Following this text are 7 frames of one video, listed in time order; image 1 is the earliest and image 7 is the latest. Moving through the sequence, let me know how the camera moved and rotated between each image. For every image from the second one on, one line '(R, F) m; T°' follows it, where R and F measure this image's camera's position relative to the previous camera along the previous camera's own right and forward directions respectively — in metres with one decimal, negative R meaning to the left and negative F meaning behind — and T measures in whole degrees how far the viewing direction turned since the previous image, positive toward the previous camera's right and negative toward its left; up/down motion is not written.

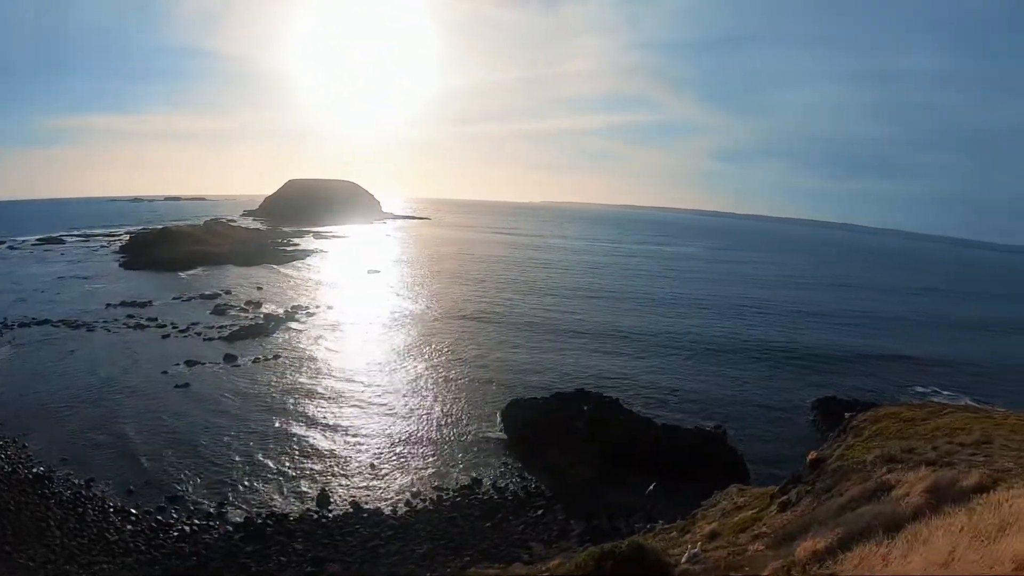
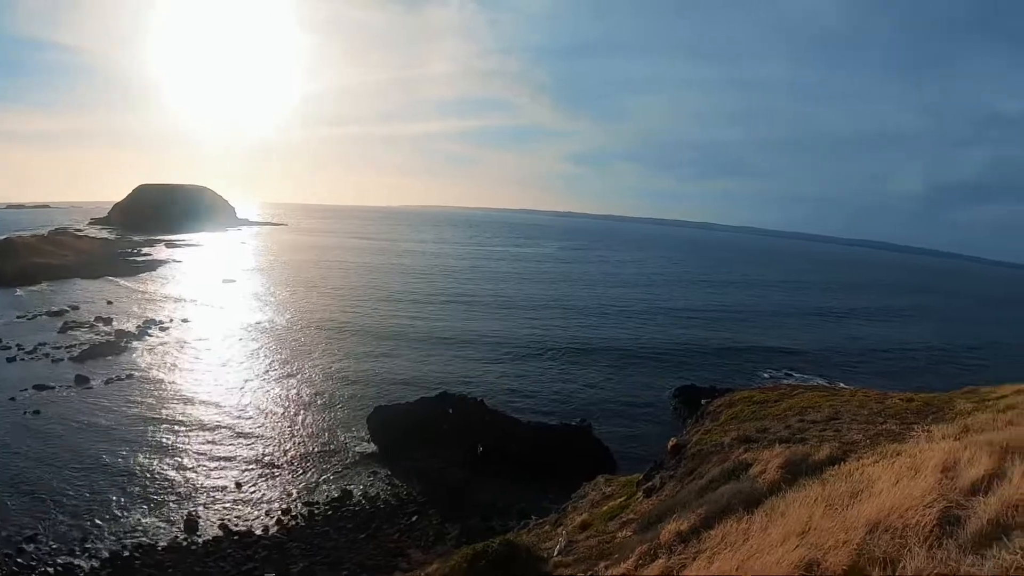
(+2.7, +0.7) m; +4°
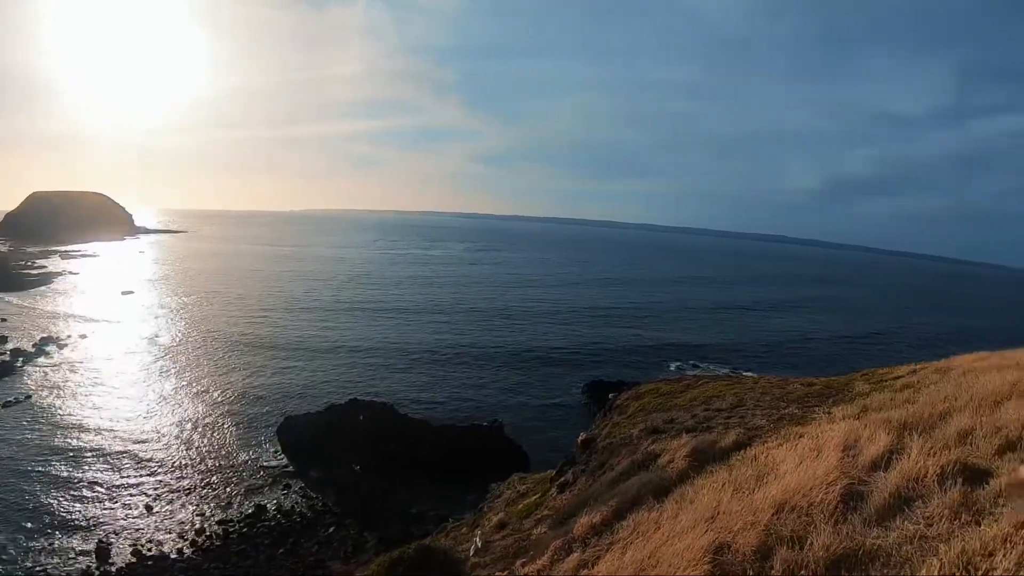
(+1.6, +0.2) m; +3°
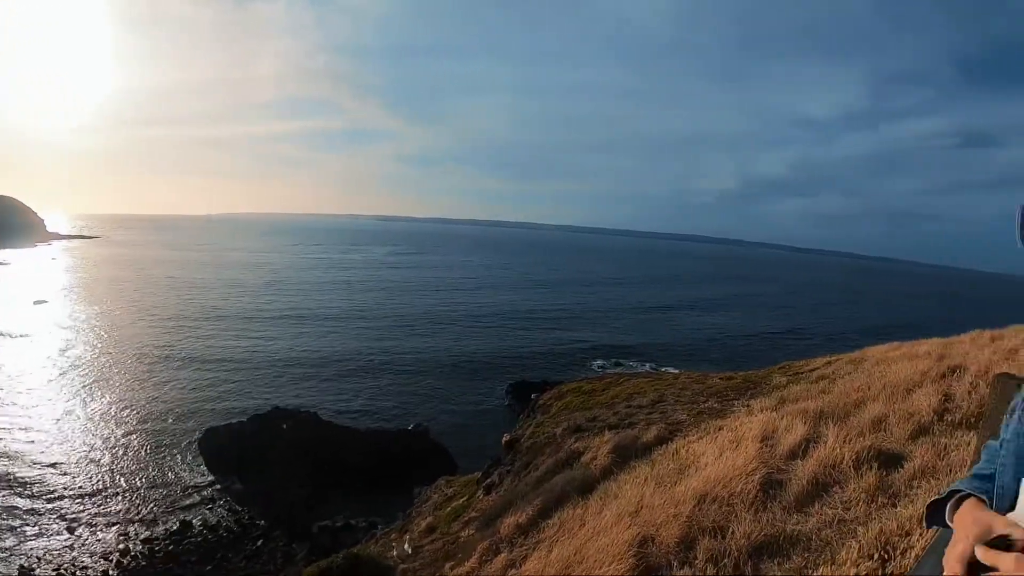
(+1.2, -0.1) m; +3°
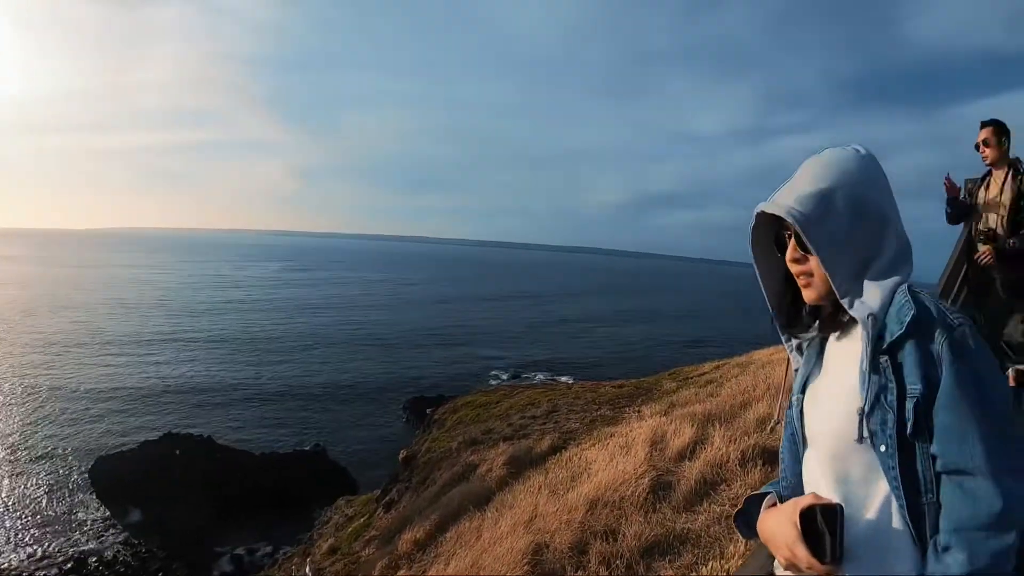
(+1.4, -0.4) m; +5°
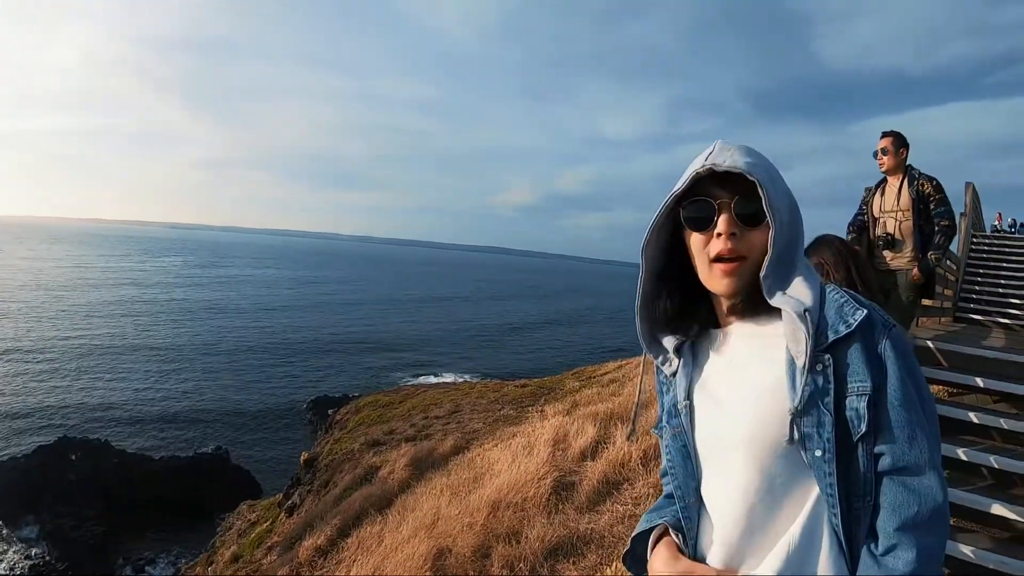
(+1.3, 0.0) m; +4°
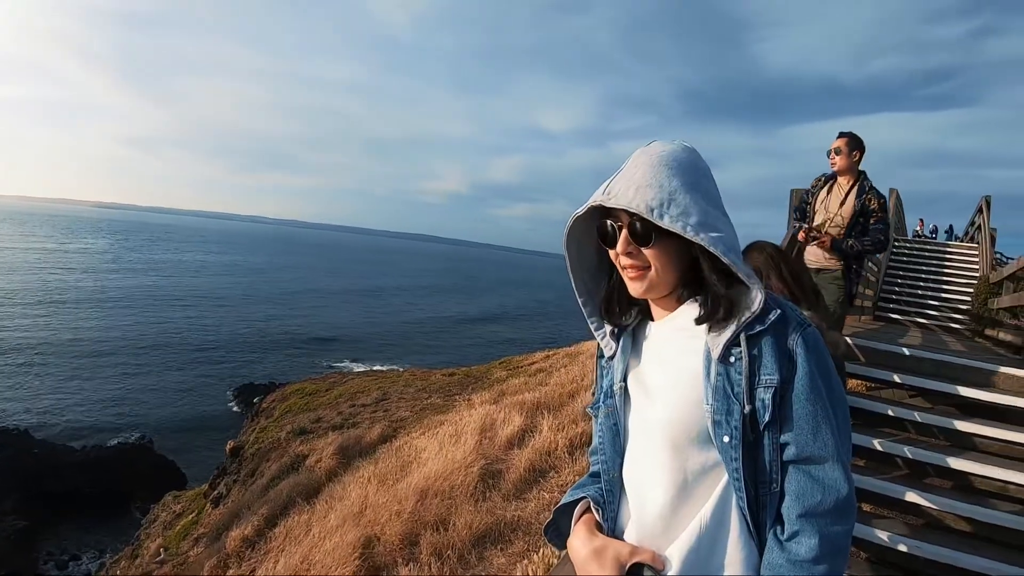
(+0.9, -0.2) m; +3°
